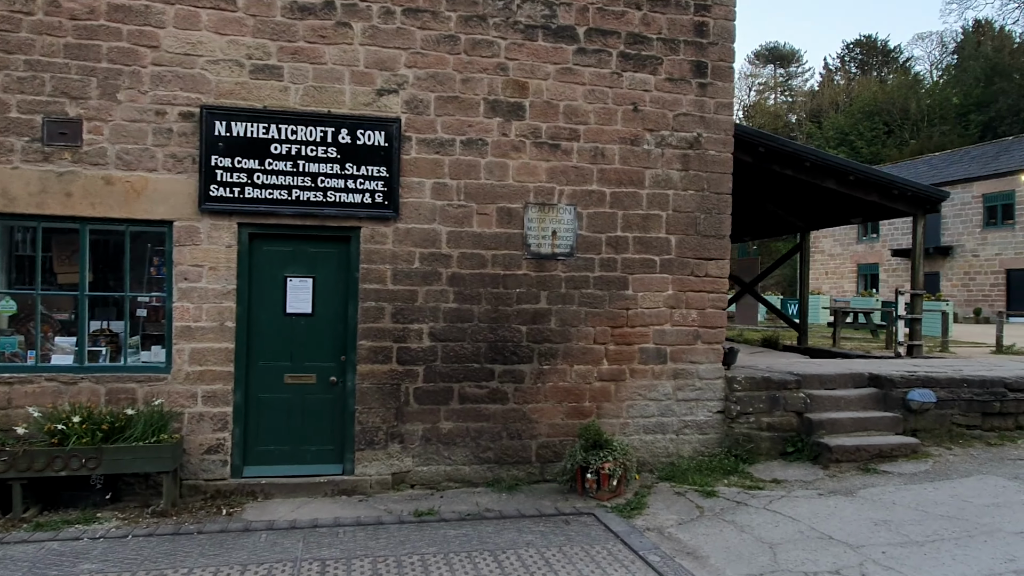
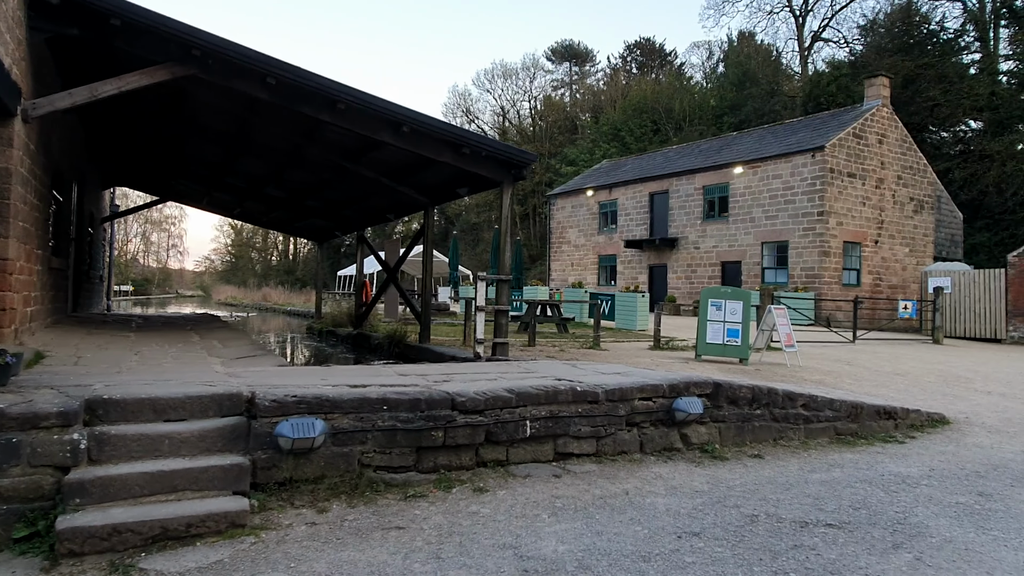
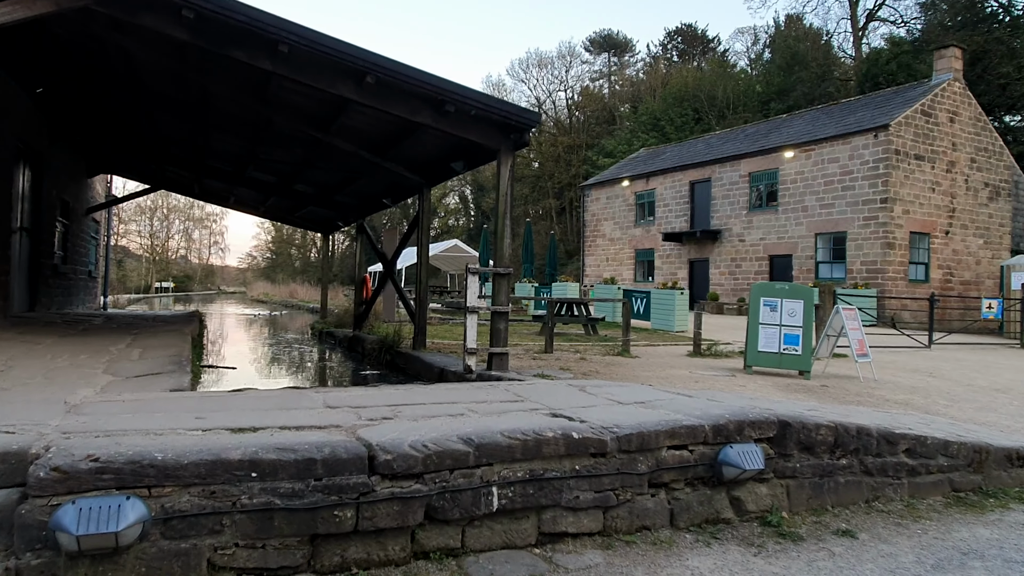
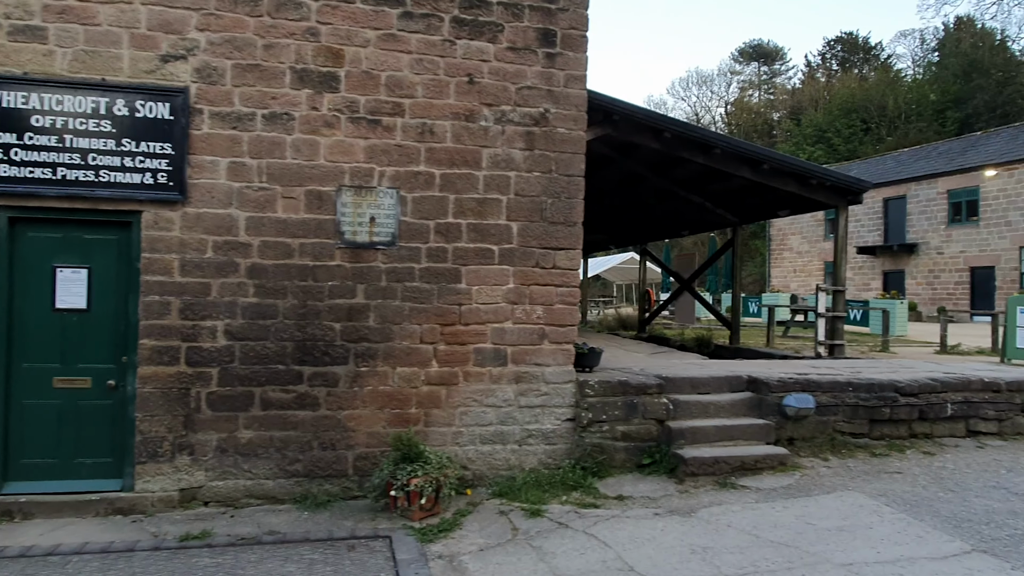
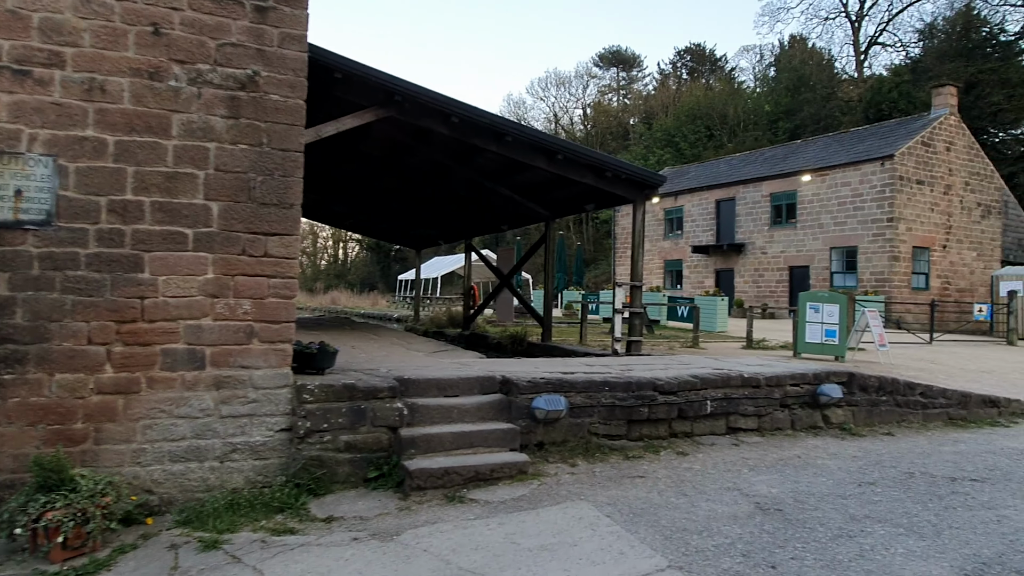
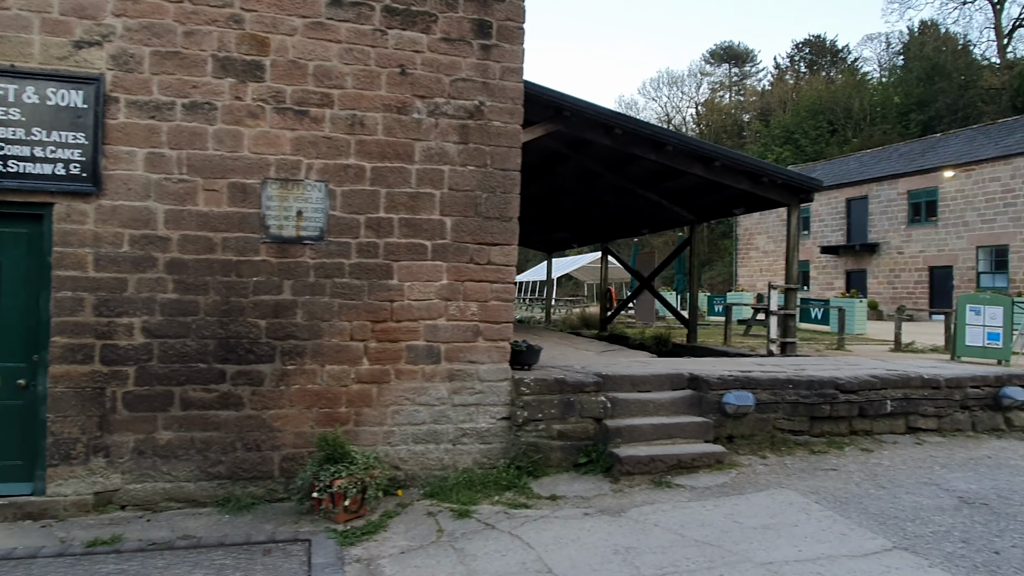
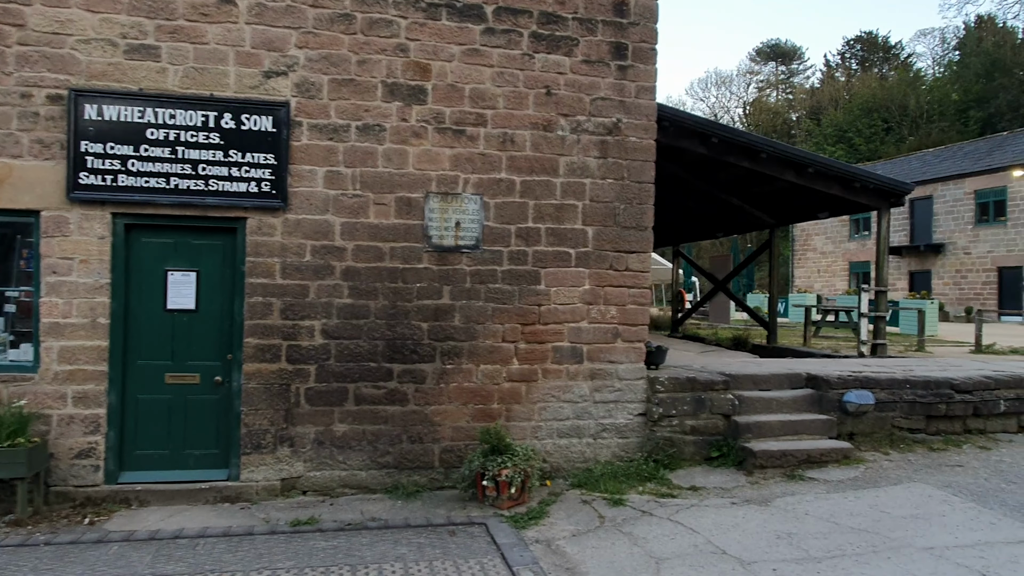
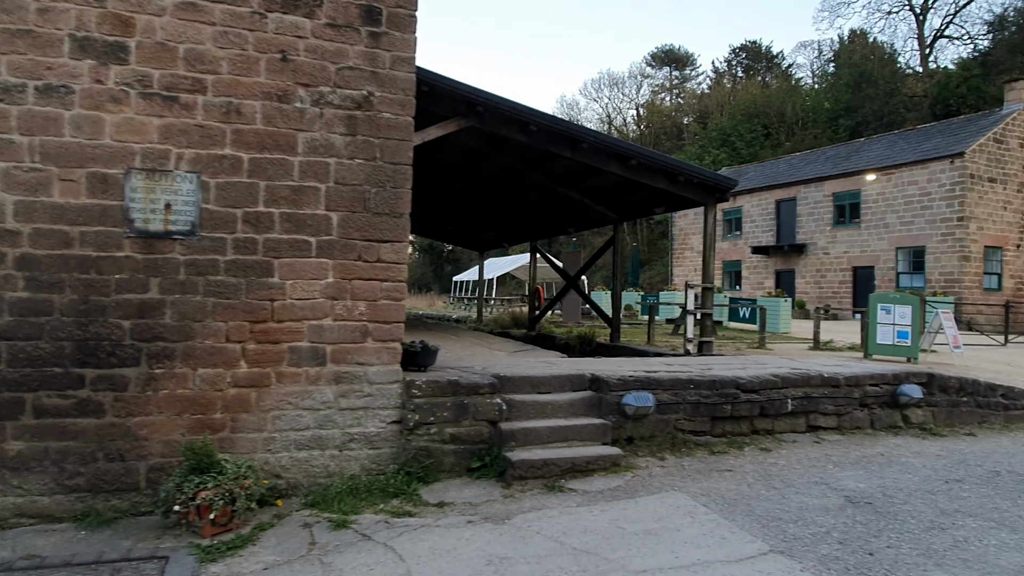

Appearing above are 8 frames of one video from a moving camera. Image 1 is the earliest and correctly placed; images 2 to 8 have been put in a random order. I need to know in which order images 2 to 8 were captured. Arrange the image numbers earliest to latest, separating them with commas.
7, 4, 6, 8, 5, 2, 3
